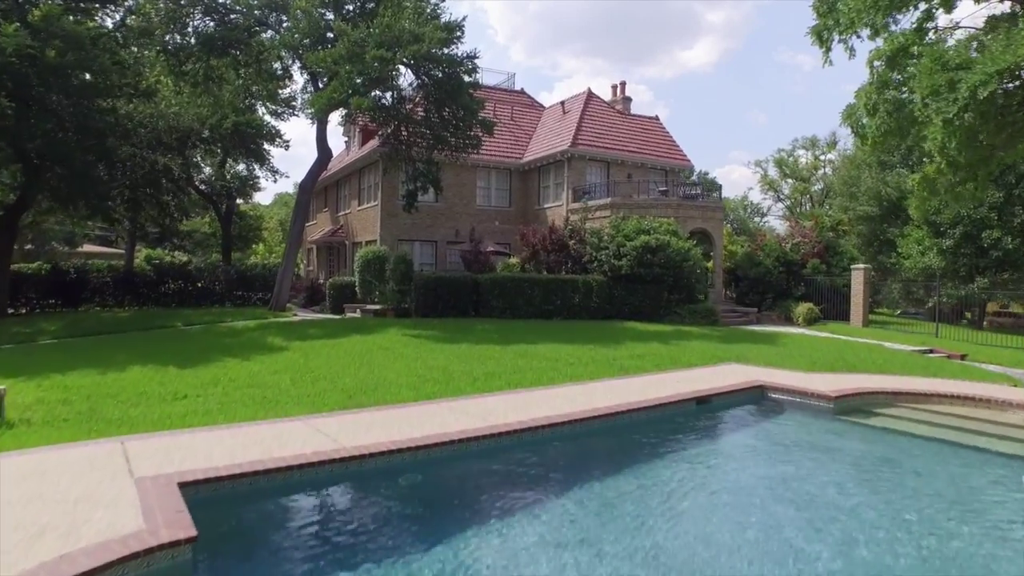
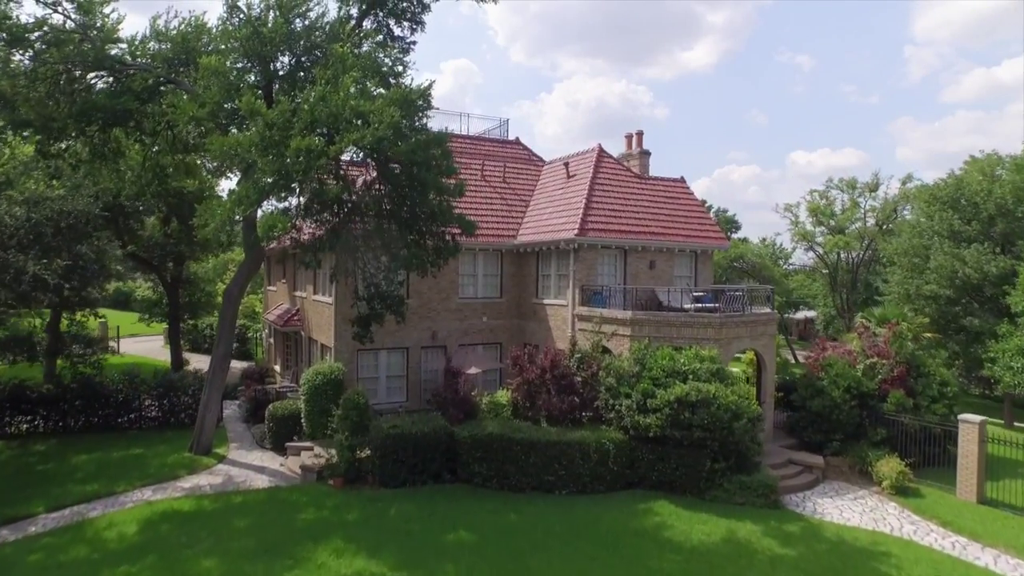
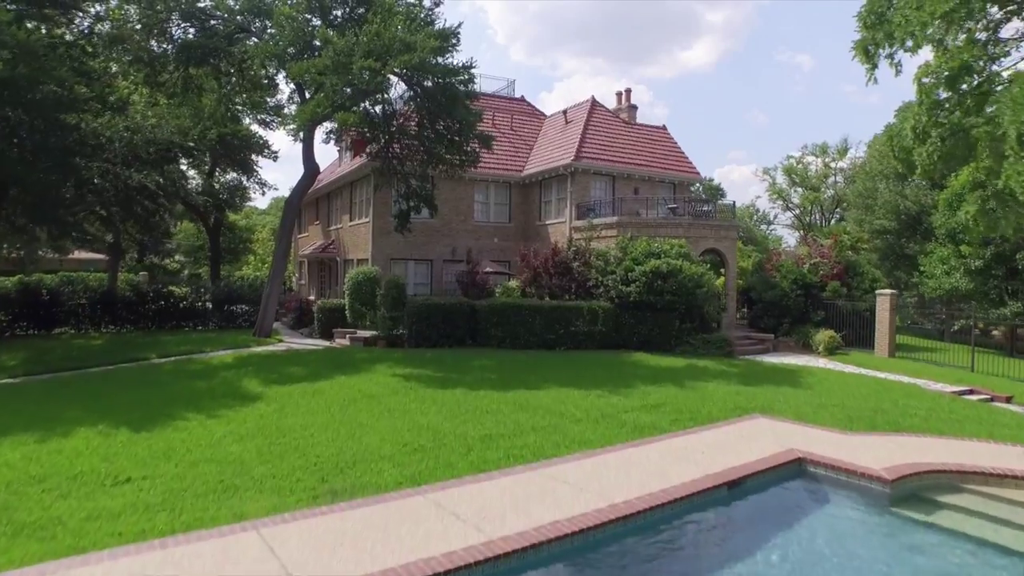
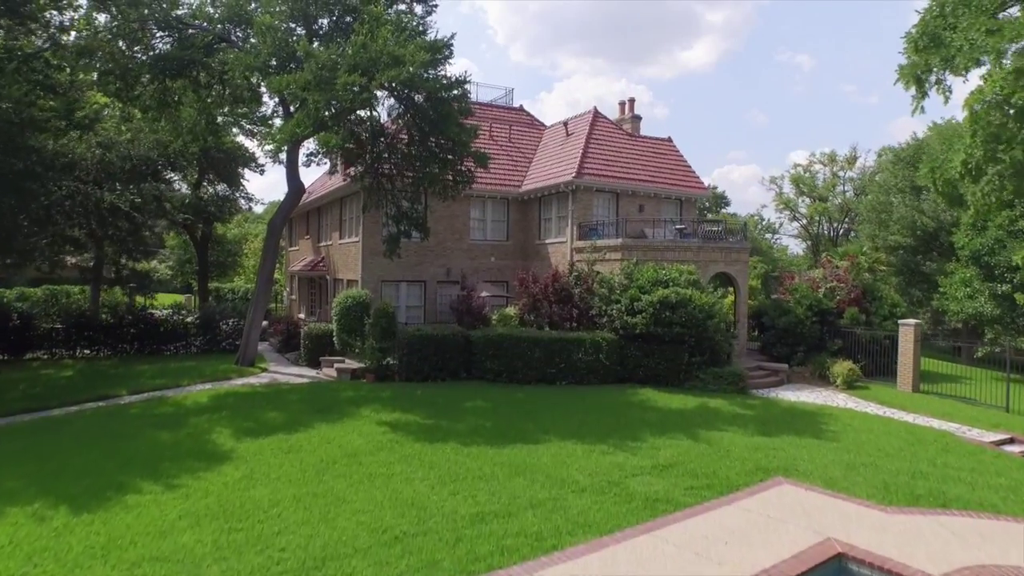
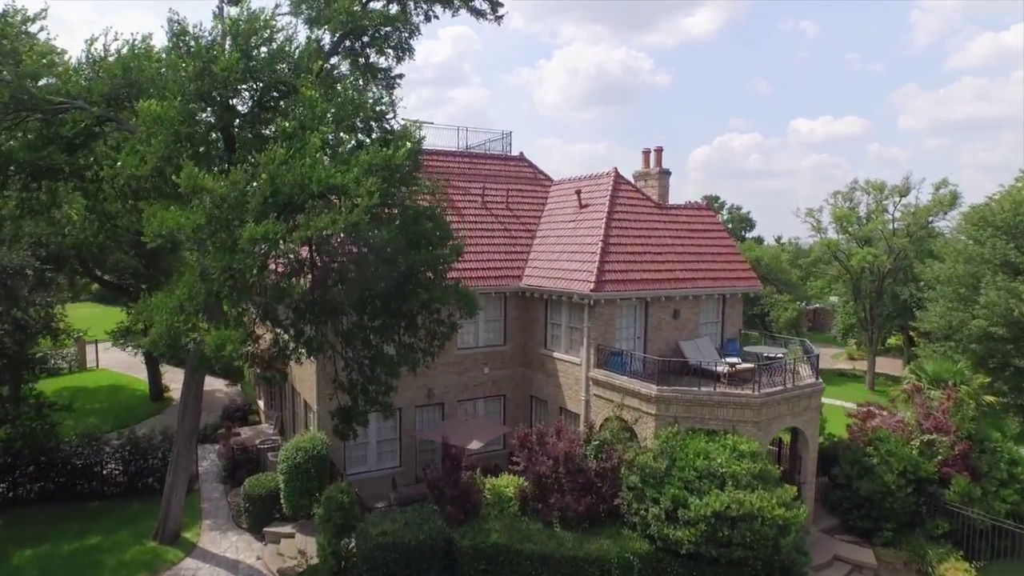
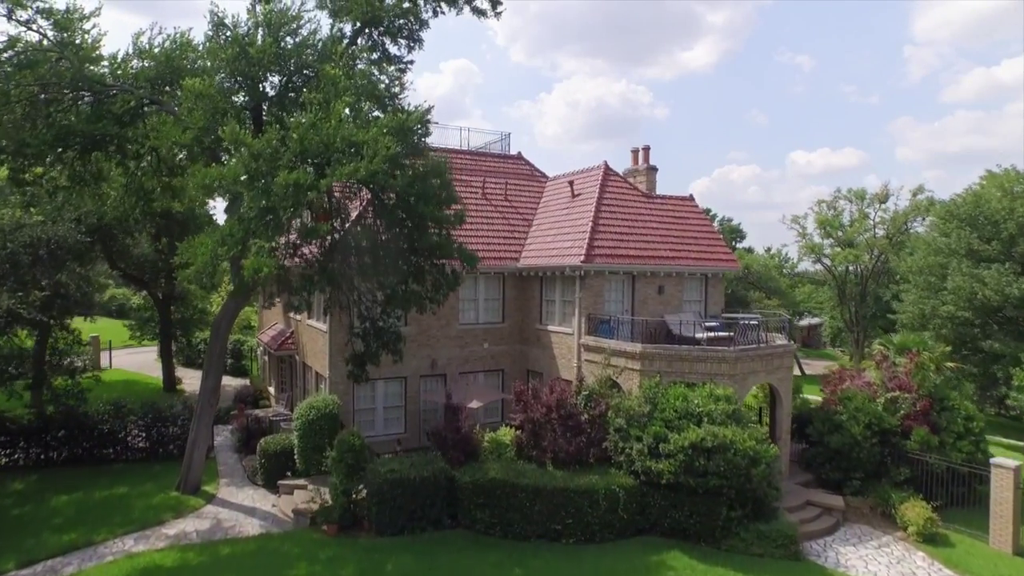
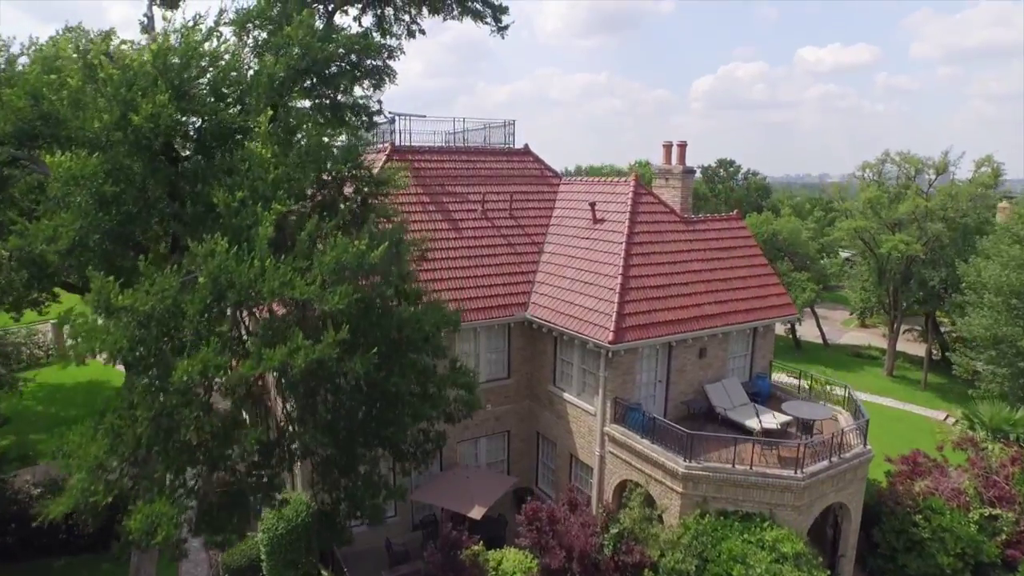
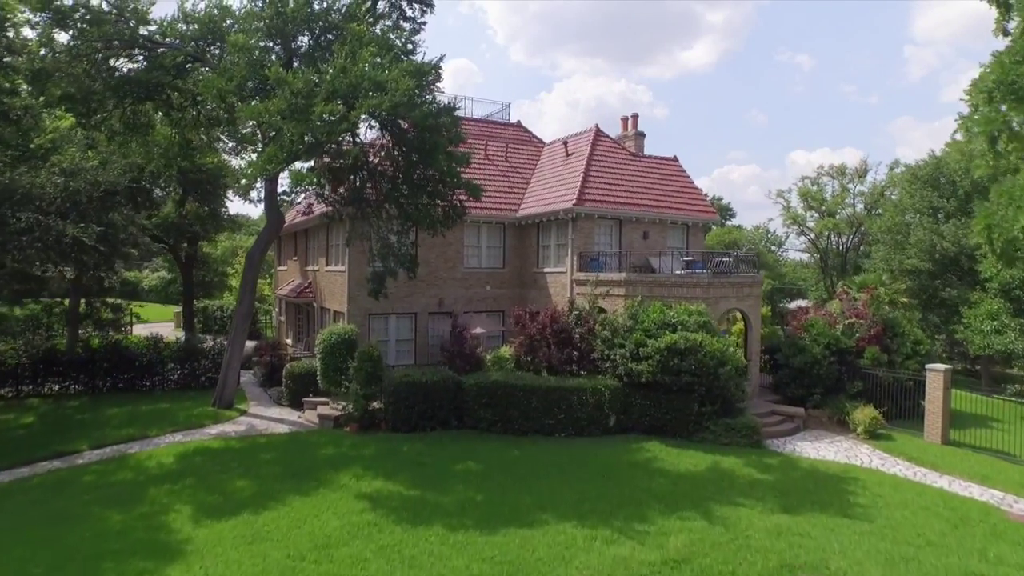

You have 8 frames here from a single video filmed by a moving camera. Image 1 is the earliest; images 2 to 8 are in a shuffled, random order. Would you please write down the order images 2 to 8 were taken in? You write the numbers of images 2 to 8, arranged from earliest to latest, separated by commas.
3, 4, 8, 2, 6, 5, 7
